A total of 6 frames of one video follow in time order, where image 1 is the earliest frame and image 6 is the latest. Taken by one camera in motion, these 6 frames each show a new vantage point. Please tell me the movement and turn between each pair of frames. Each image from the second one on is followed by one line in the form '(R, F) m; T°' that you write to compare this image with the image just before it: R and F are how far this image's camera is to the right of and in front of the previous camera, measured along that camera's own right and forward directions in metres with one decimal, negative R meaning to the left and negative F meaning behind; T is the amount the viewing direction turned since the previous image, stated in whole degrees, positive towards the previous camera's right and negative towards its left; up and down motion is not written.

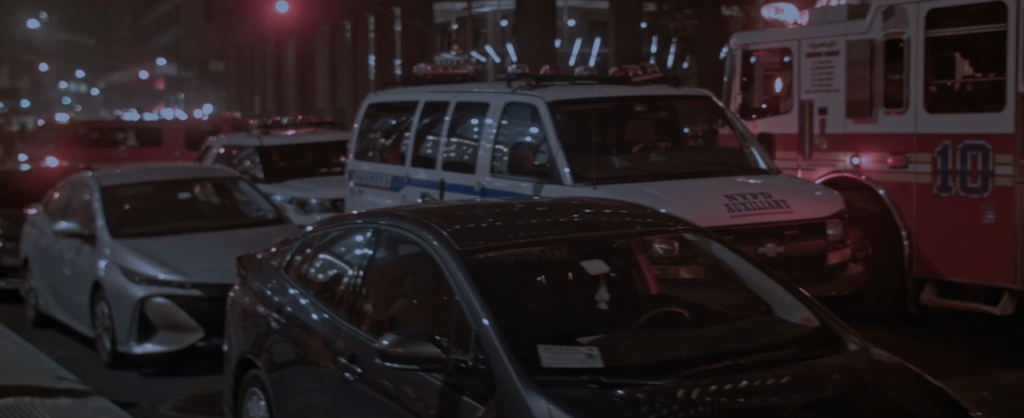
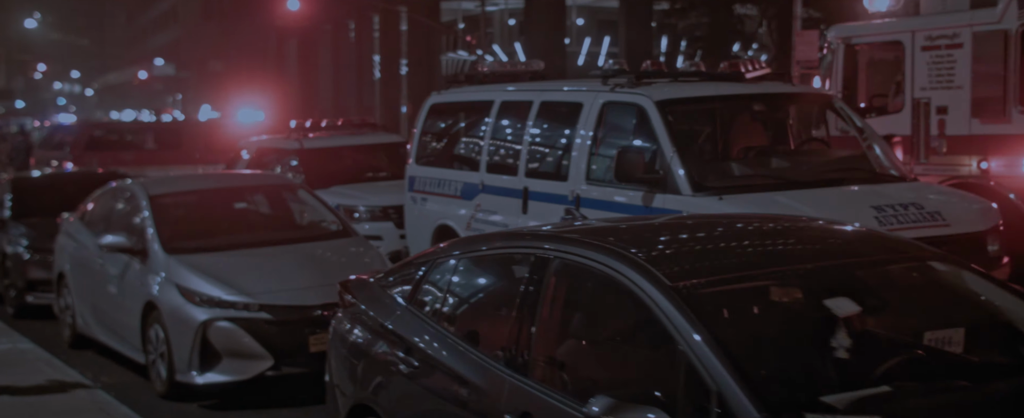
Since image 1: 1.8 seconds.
(-0.7, +0.8) m; 0°
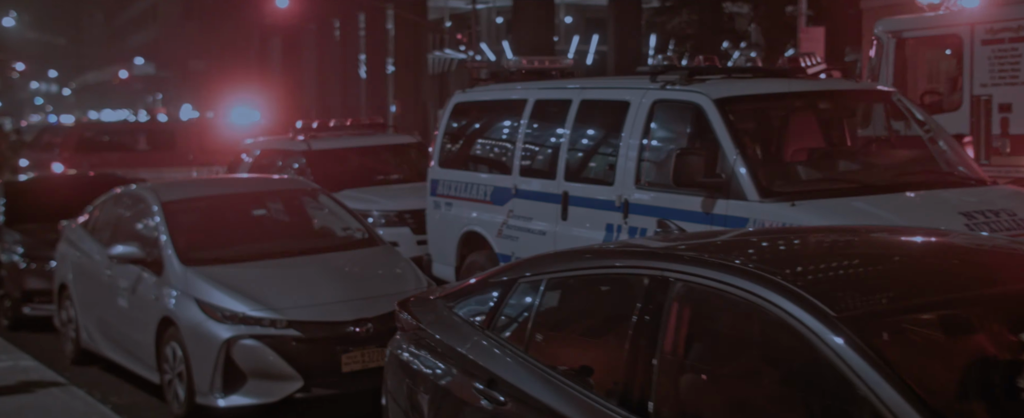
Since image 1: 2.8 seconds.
(-0.4, +0.5) m; +1°
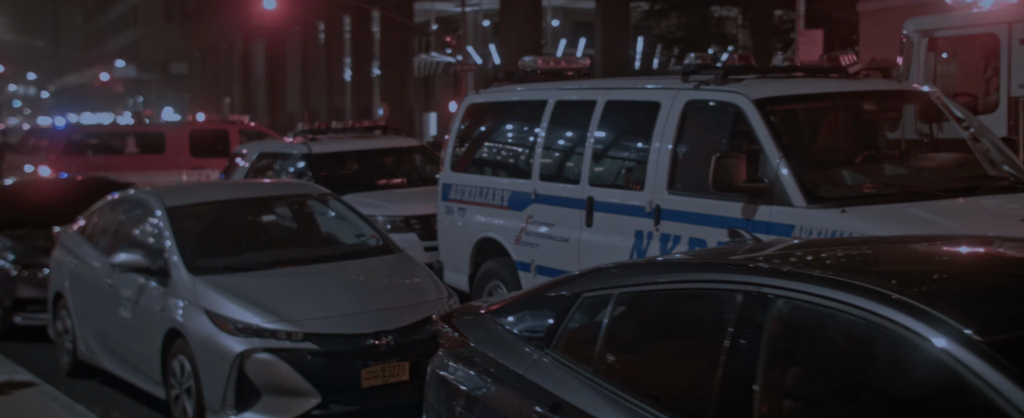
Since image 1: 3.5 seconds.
(-0.3, +0.3) m; +1°
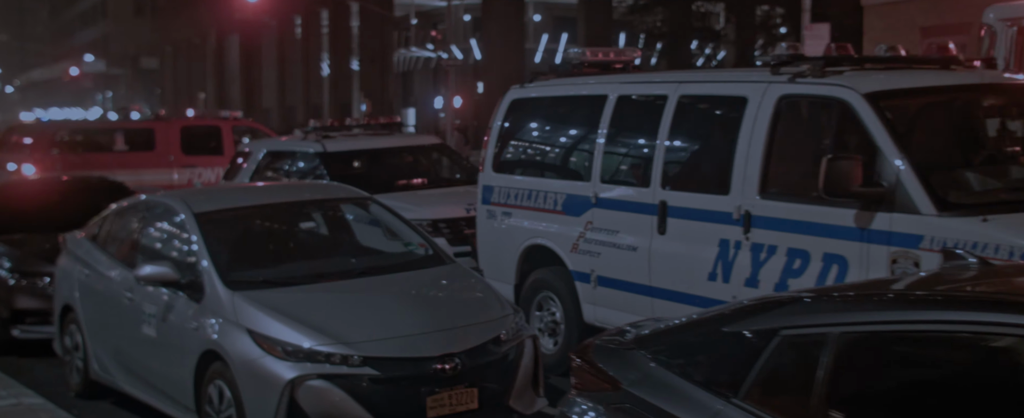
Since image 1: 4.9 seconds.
(-0.5, +0.7) m; +1°
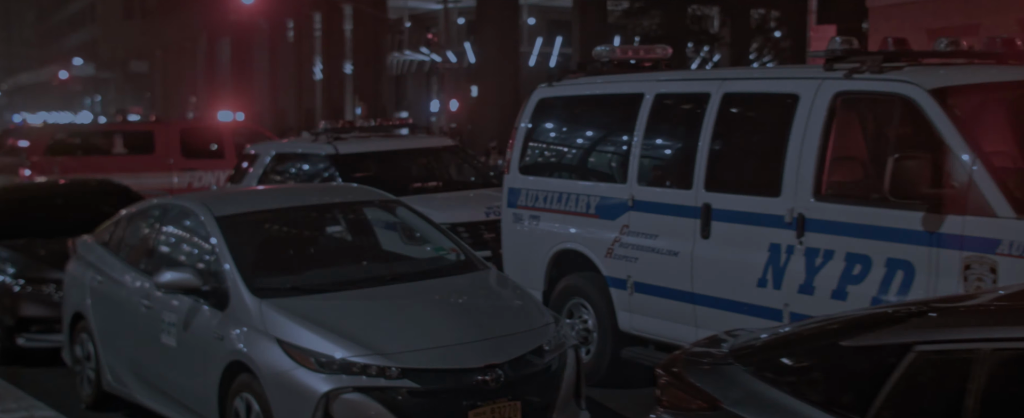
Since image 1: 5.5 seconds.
(-0.3, +0.3) m; +1°
